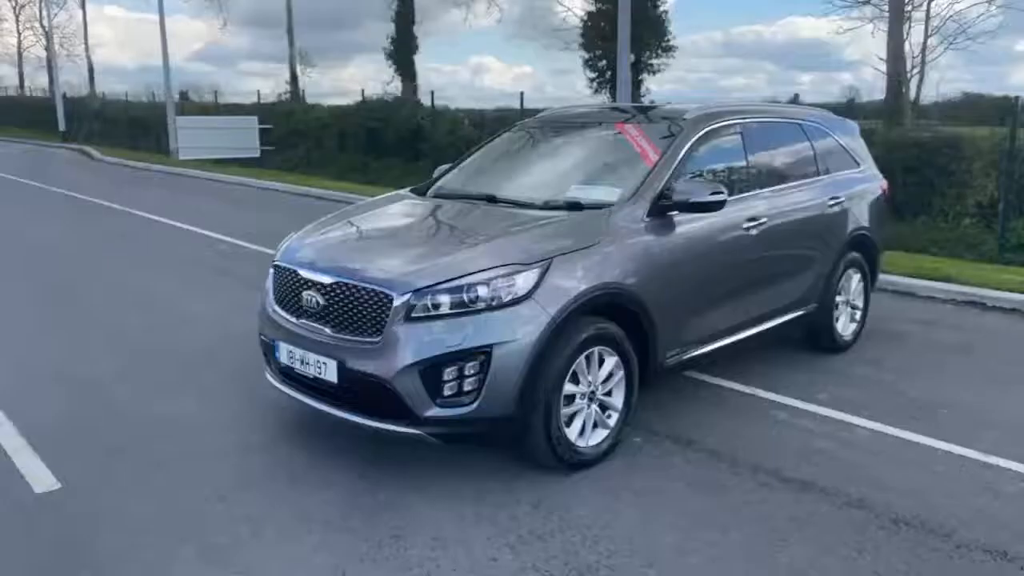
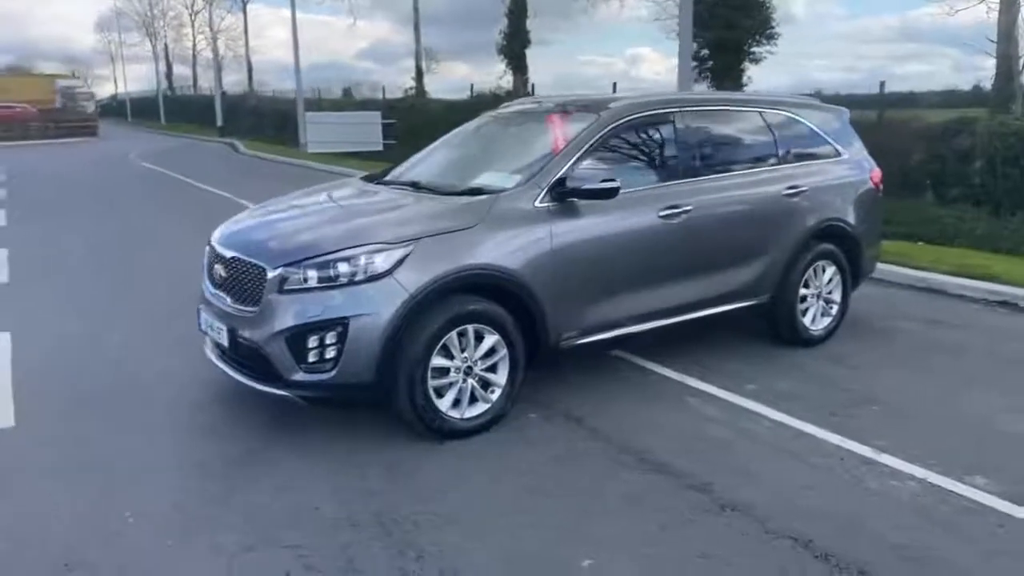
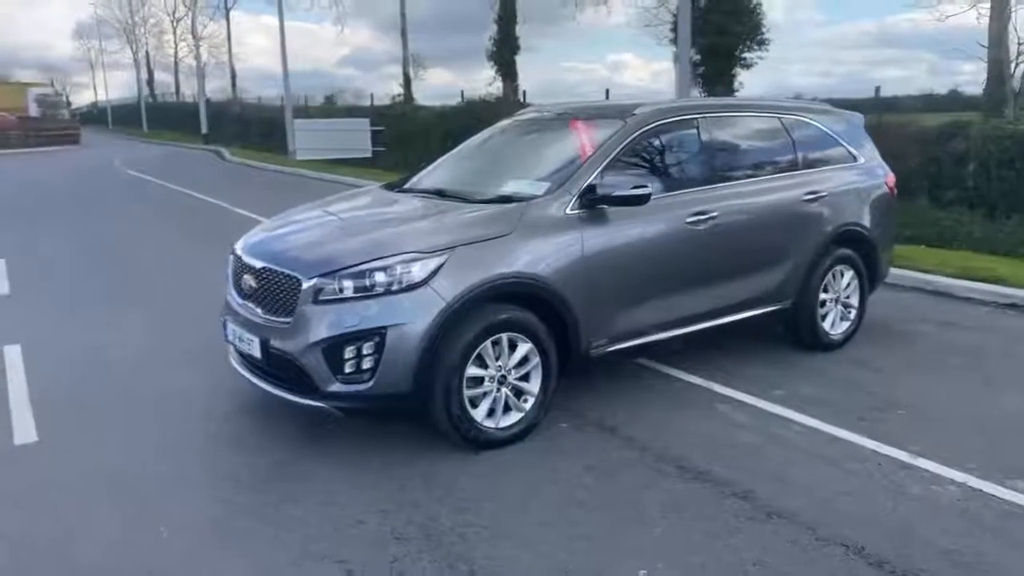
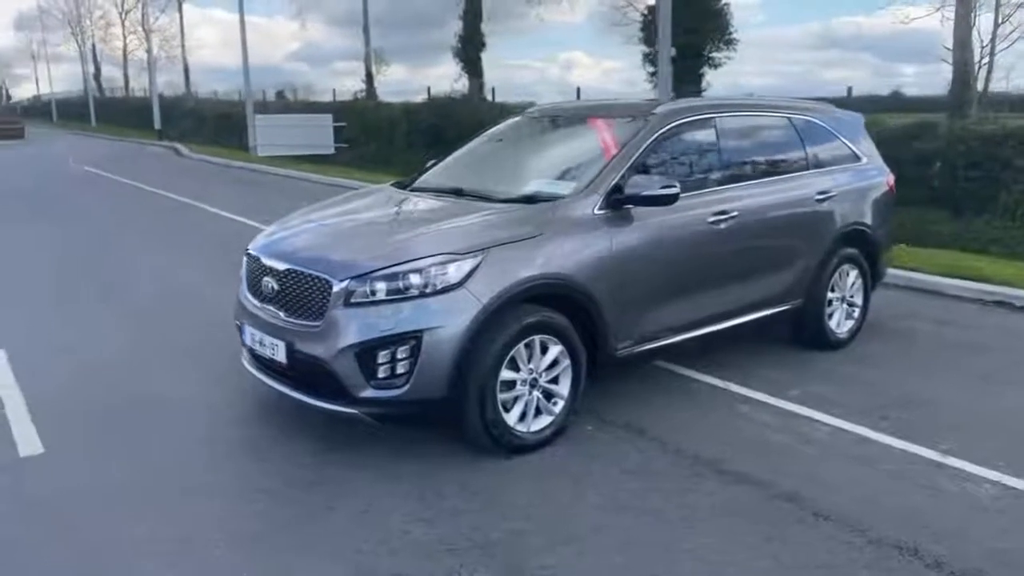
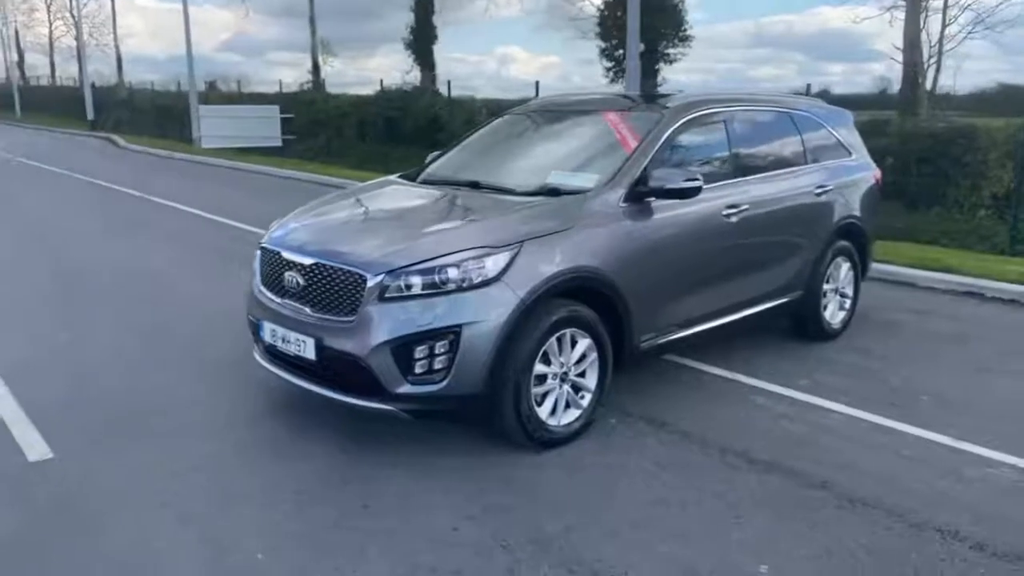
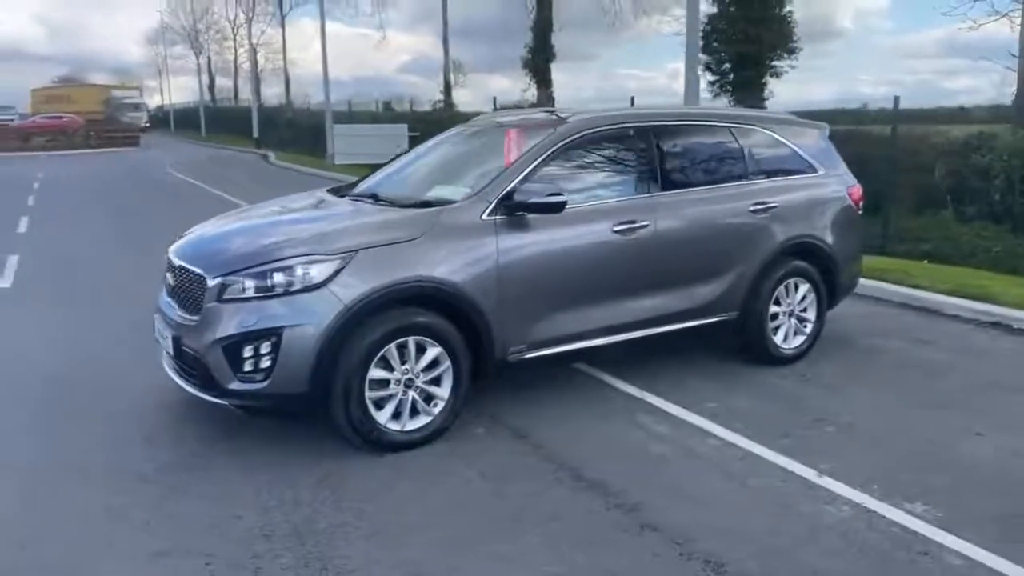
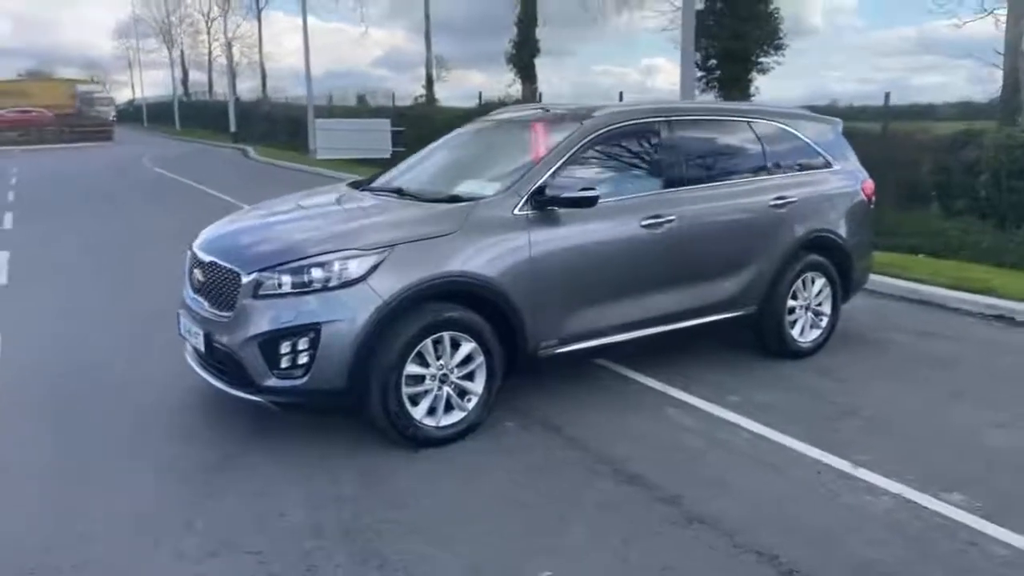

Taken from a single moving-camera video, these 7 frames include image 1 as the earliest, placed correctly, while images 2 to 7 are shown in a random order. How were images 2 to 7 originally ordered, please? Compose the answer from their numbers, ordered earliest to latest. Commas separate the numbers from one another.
5, 4, 3, 2, 7, 6
